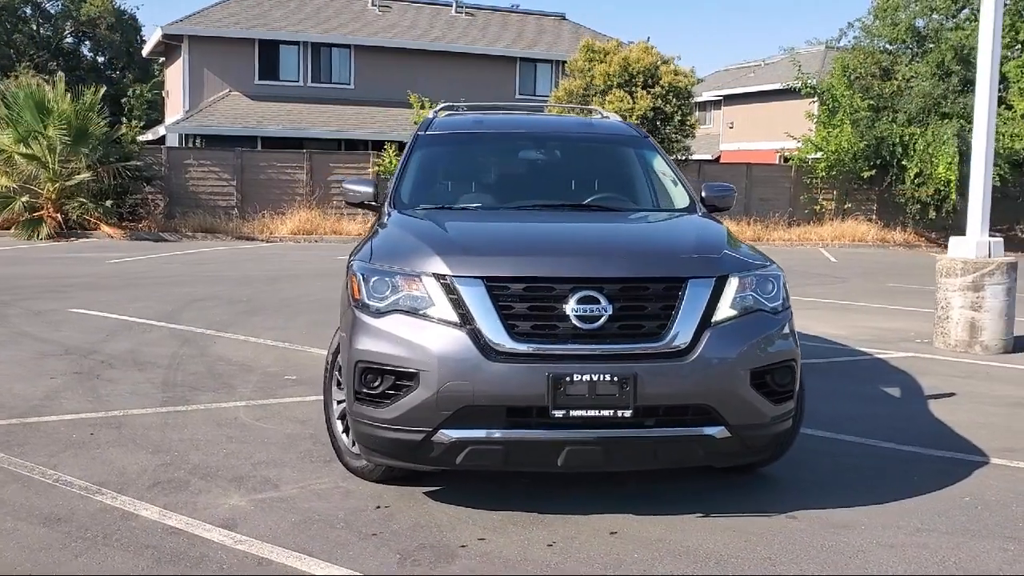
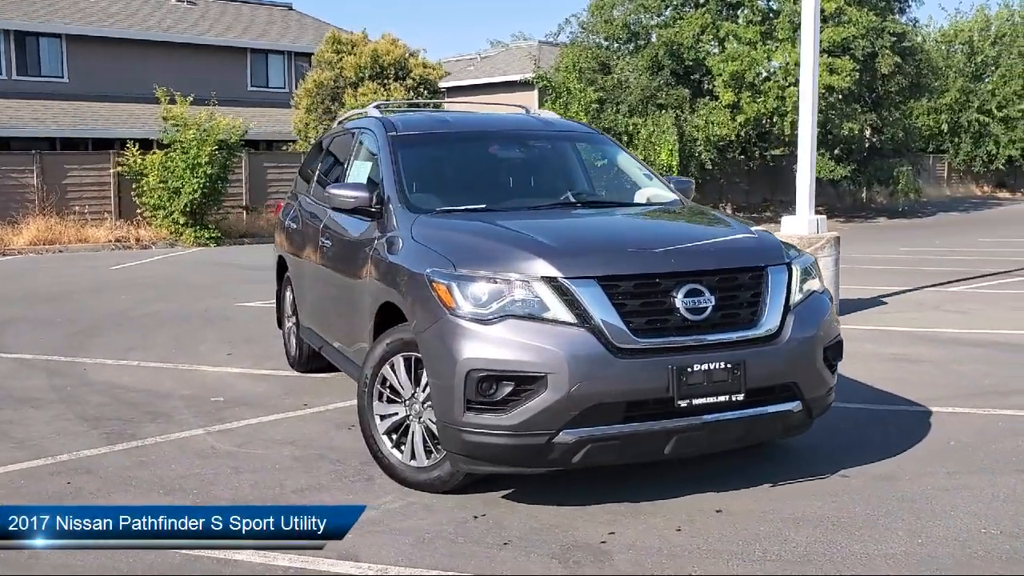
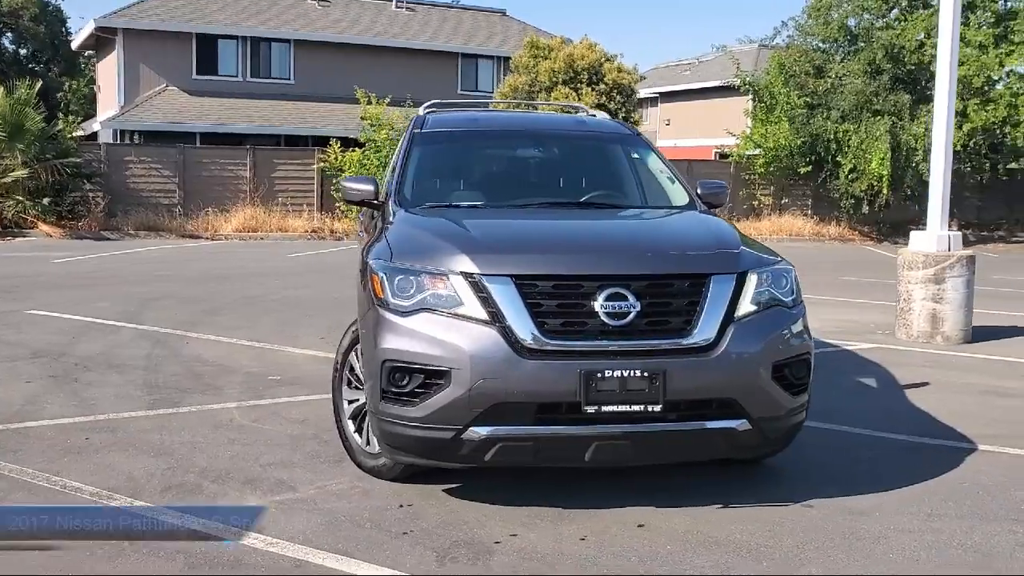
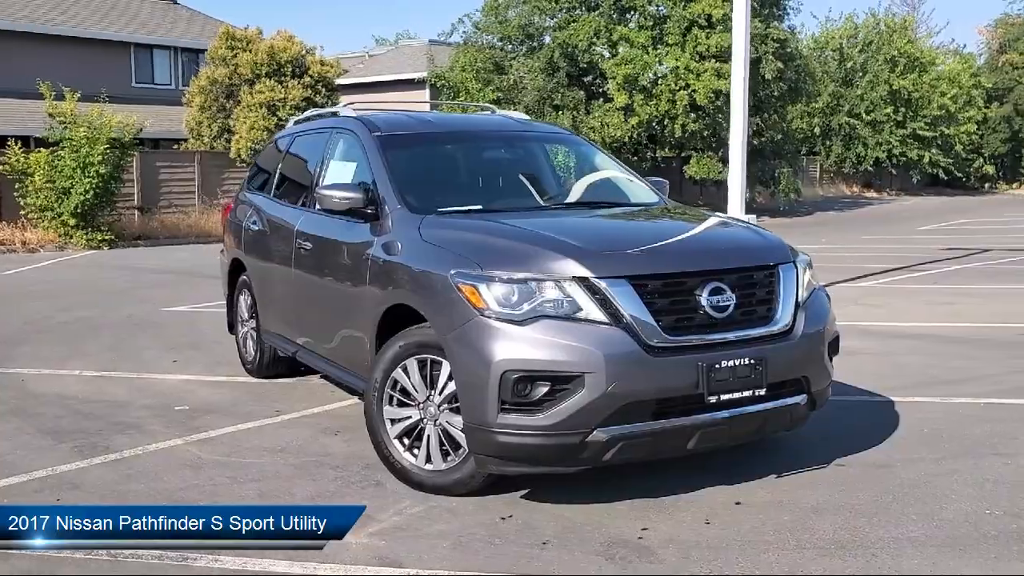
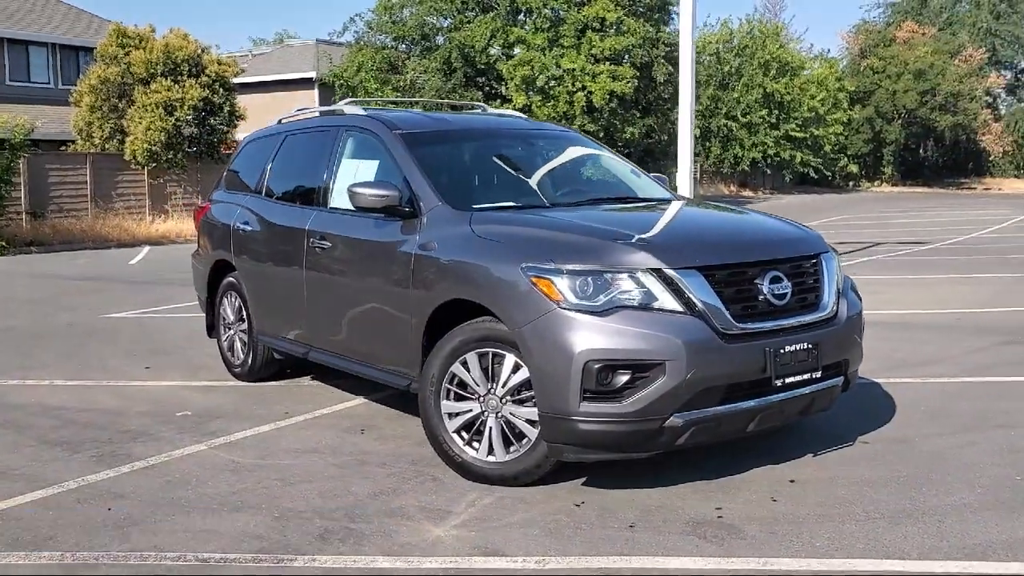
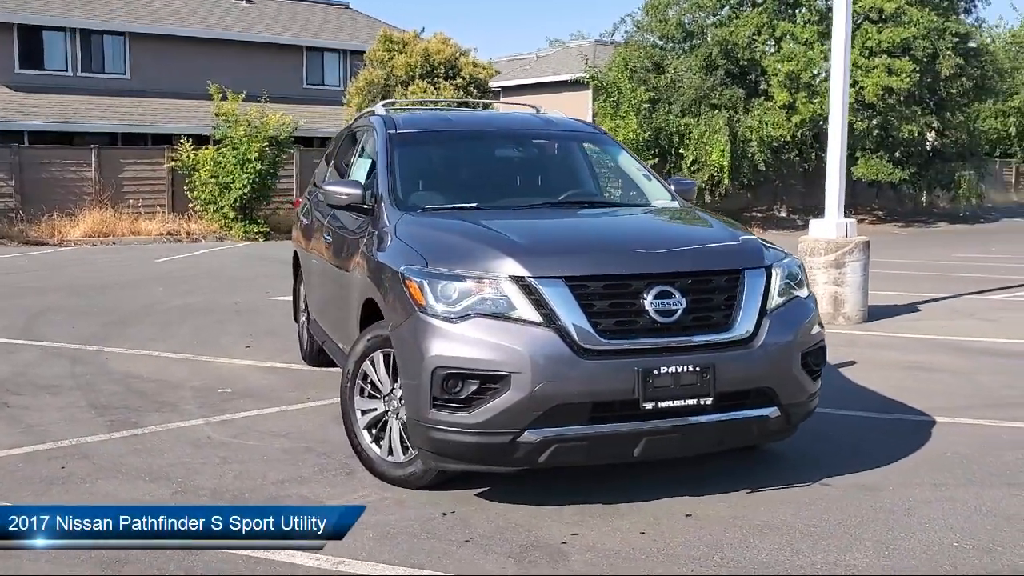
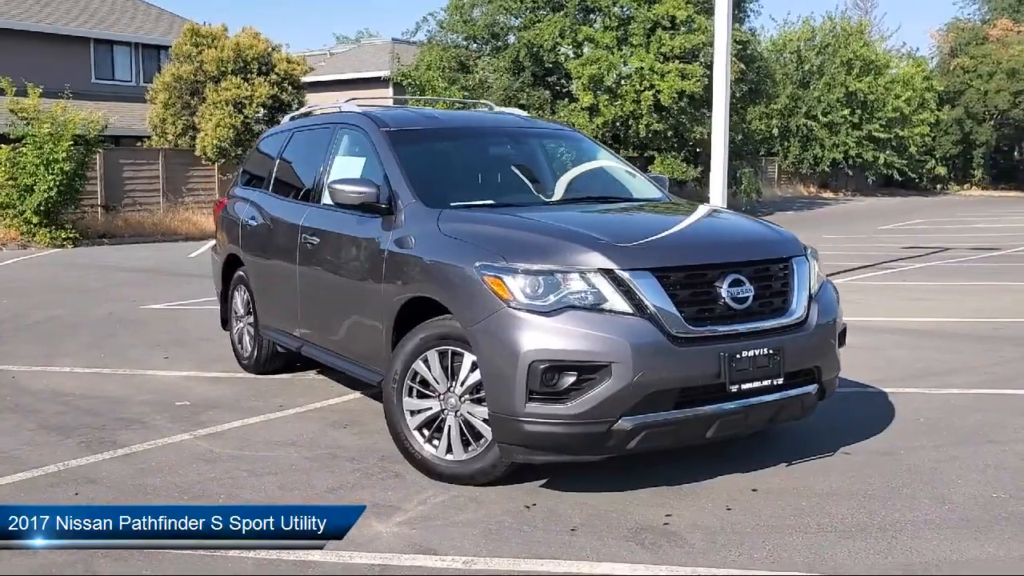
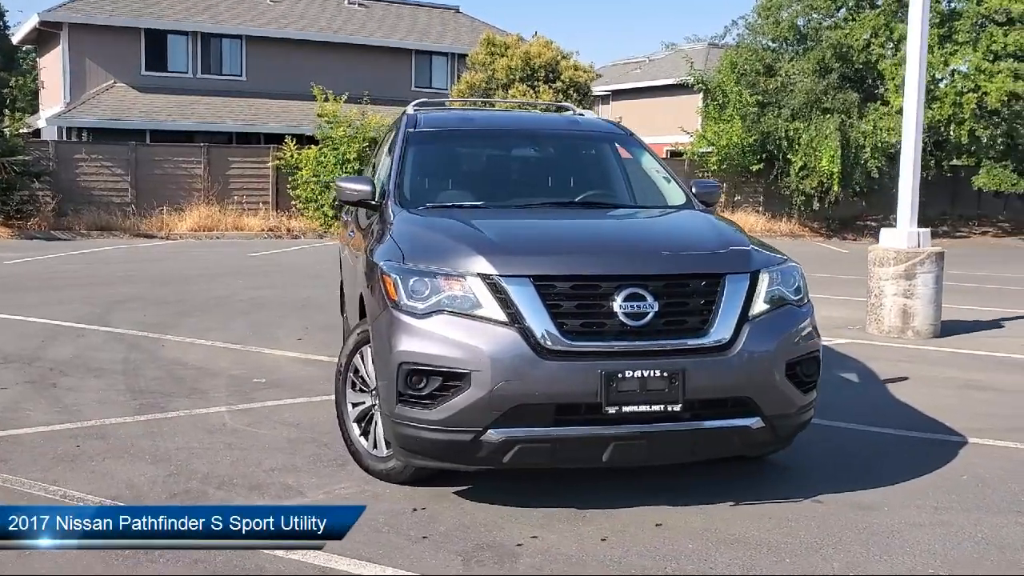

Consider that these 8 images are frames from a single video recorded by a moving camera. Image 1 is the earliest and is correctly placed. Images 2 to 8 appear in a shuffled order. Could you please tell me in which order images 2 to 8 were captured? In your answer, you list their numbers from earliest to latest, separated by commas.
3, 8, 6, 2, 4, 7, 5
